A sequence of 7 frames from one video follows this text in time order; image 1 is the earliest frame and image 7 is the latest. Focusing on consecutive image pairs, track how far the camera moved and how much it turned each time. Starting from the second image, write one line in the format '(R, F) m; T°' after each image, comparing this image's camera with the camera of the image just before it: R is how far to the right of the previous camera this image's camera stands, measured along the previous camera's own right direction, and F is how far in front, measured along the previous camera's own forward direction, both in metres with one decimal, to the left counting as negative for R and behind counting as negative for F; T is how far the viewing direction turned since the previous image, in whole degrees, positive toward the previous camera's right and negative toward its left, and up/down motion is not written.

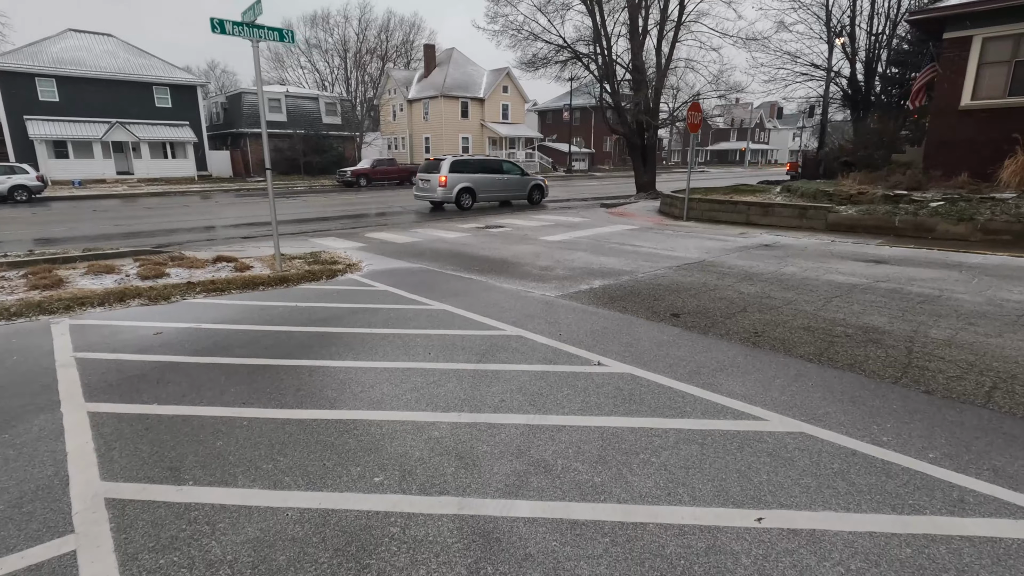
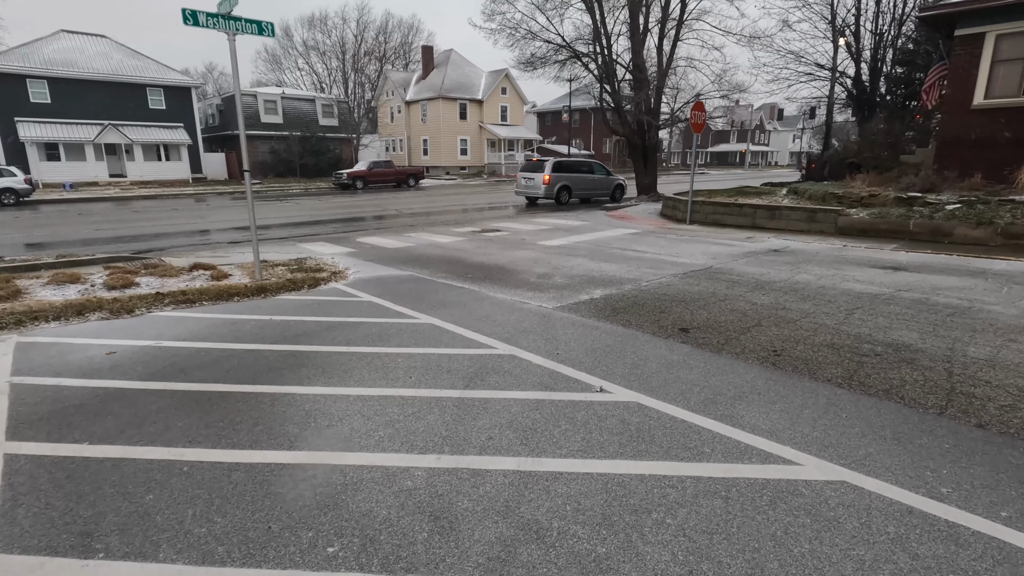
(+0.1, +0.5) m; 0°
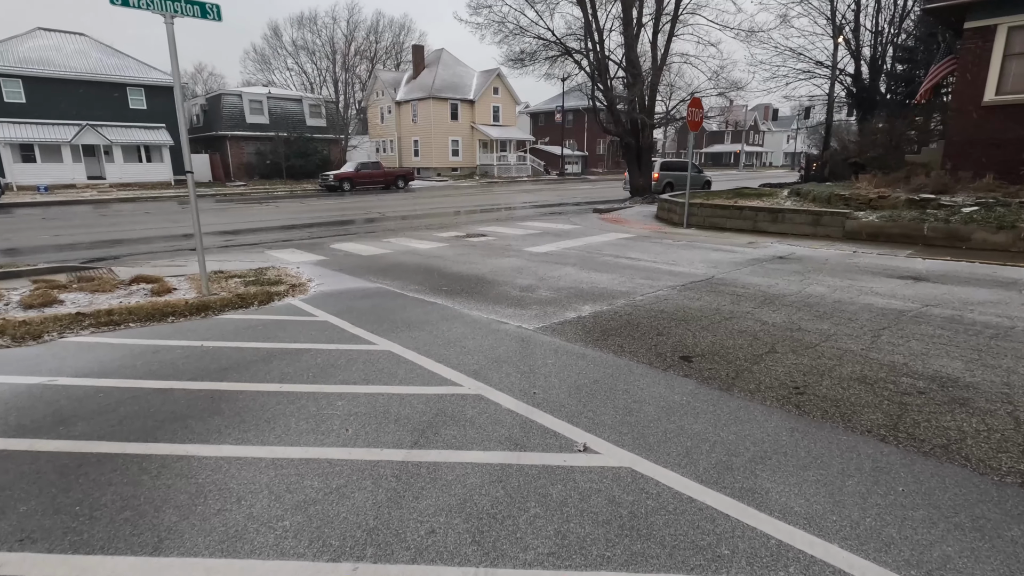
(+0.2, +0.9) m; +1°
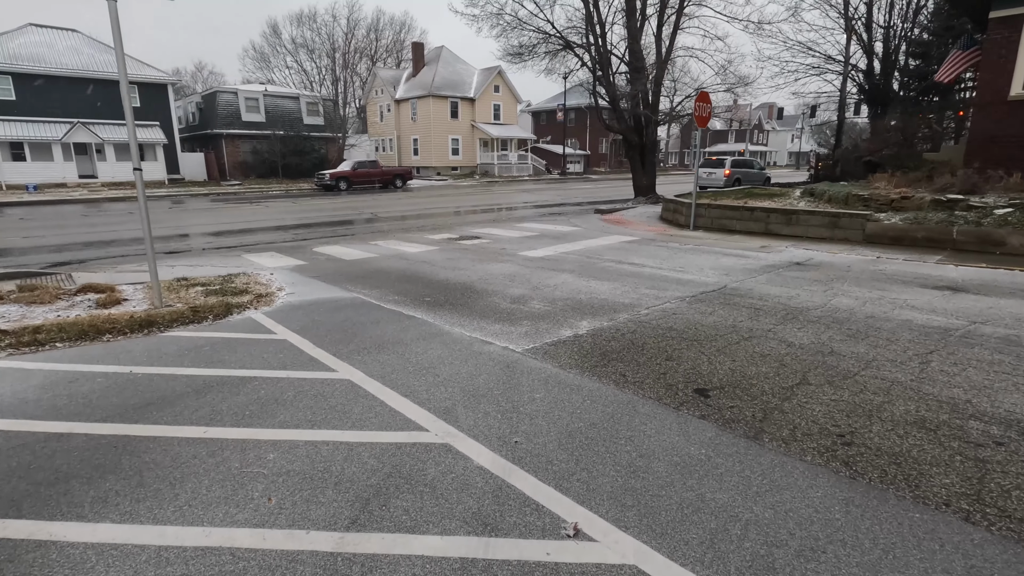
(+0.2, +0.8) m; 0°
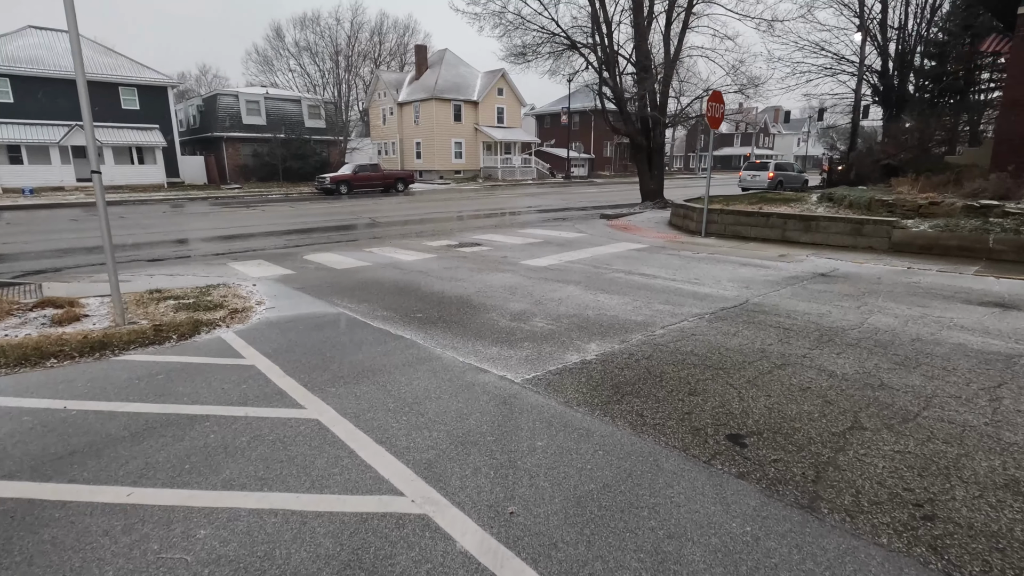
(0.0, +0.7) m; 0°
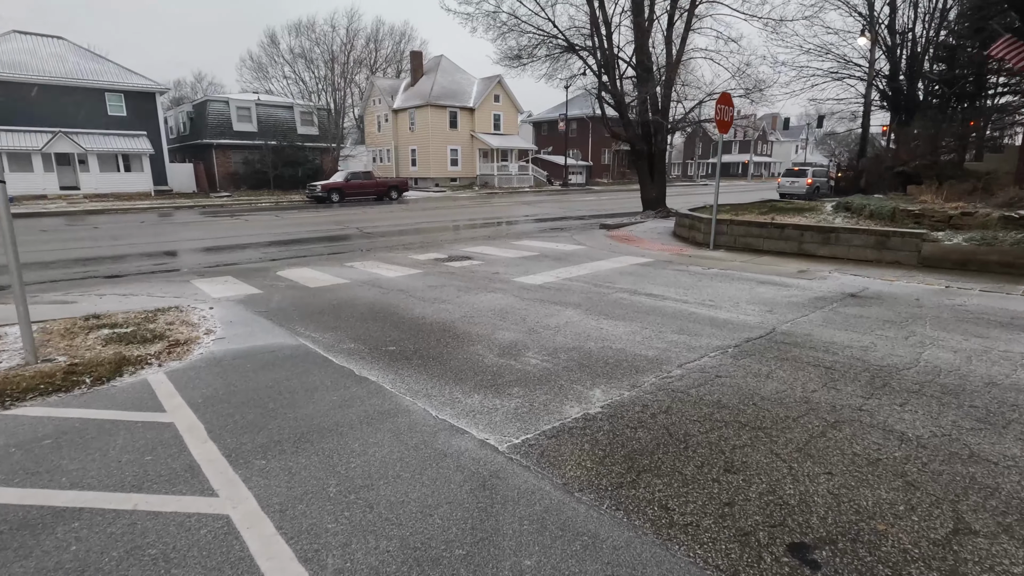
(+0.1, +0.9) m; 0°
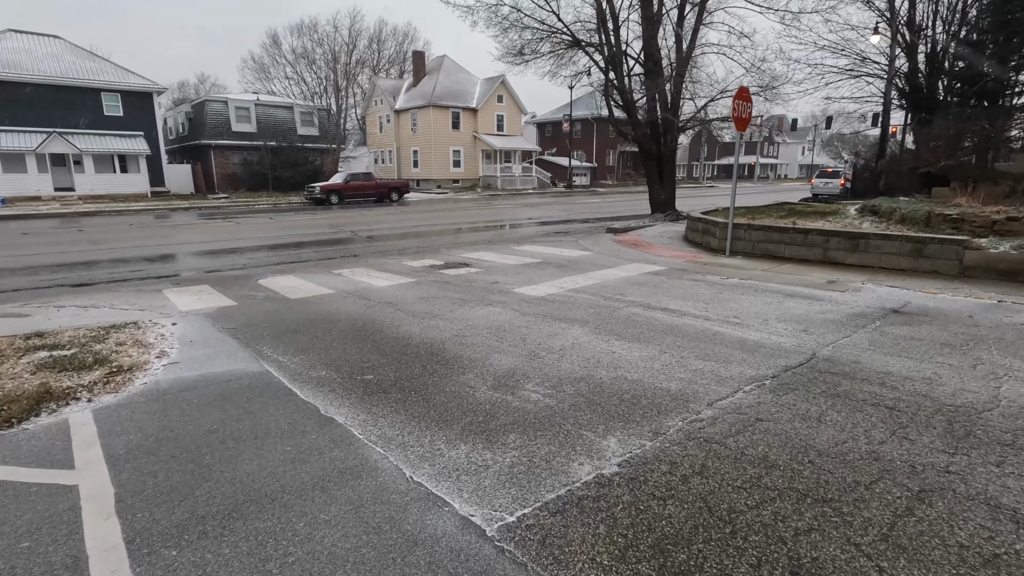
(+0.1, +0.8) m; 0°
